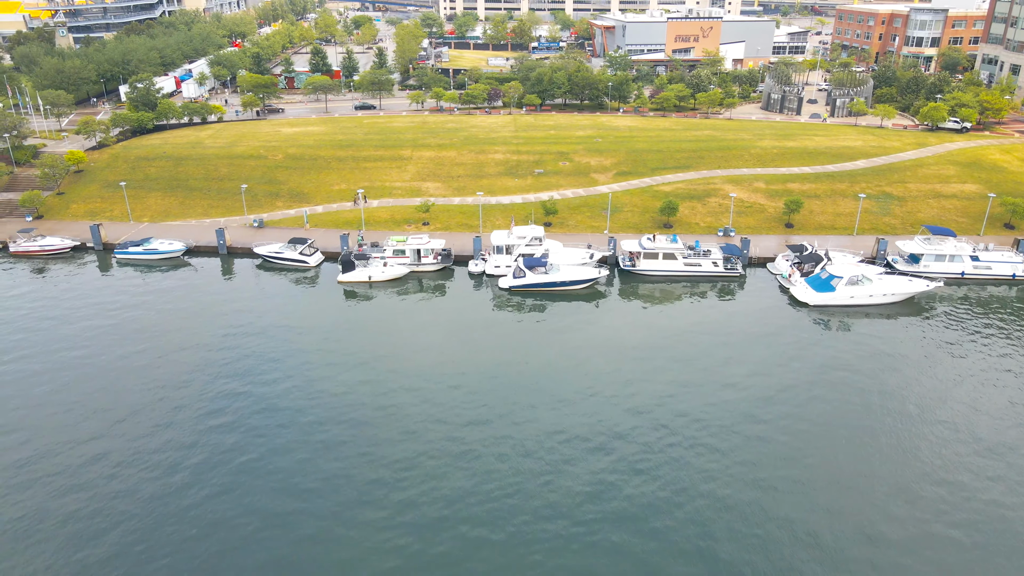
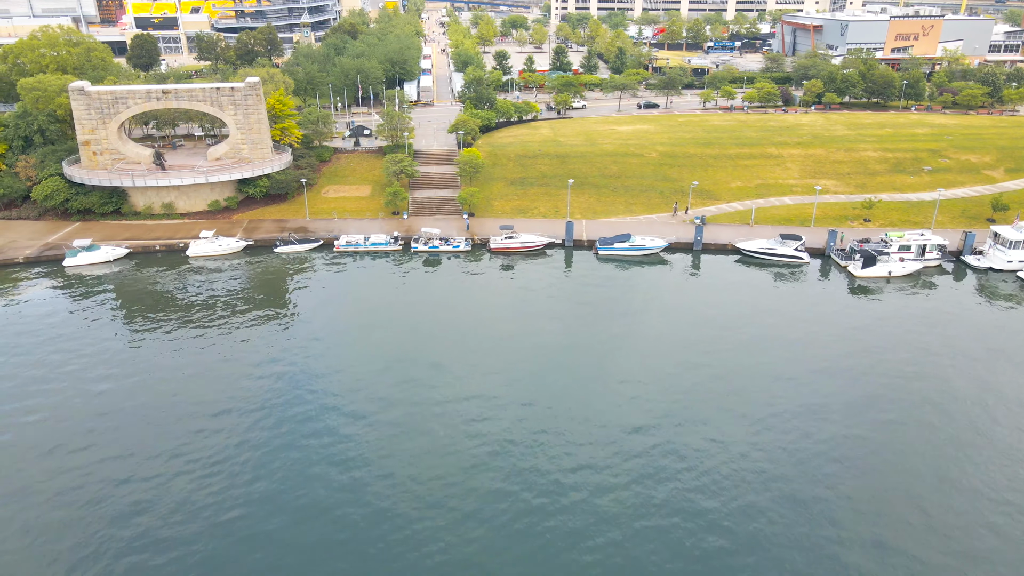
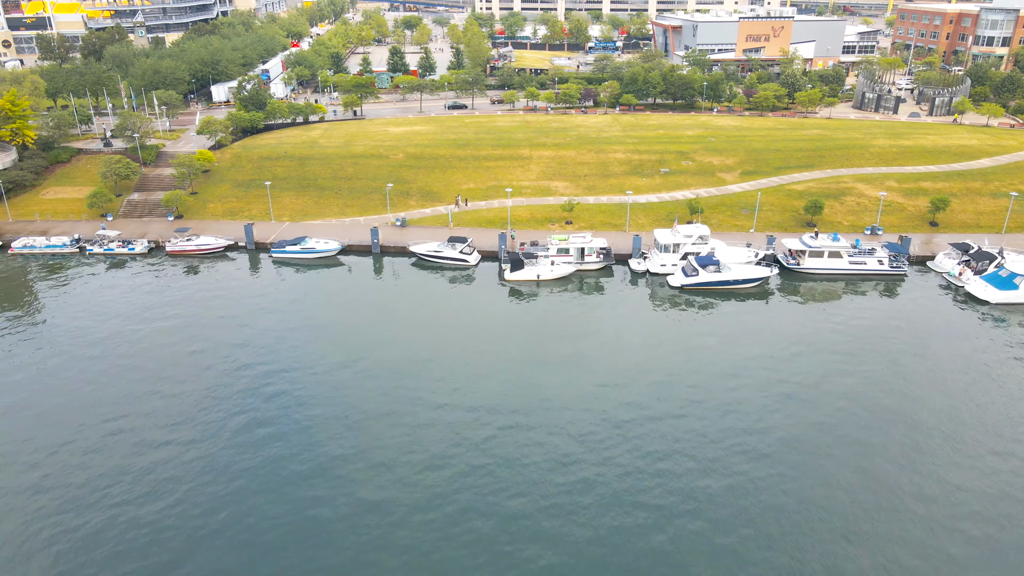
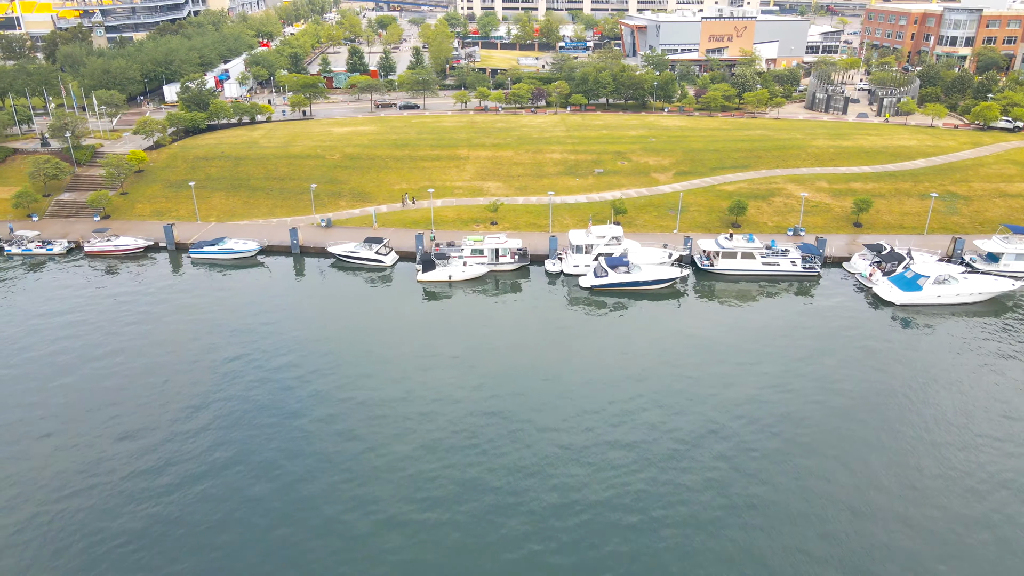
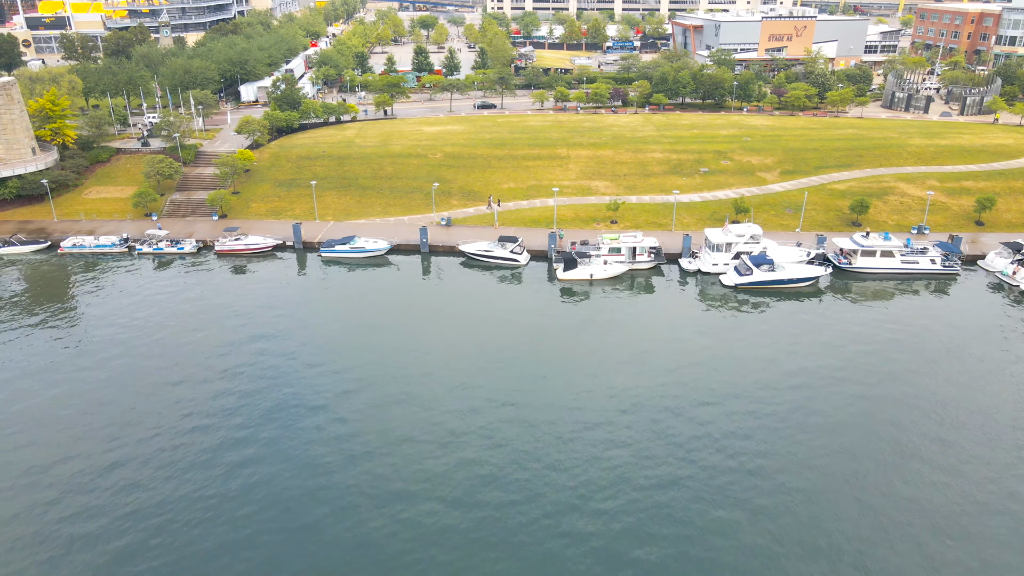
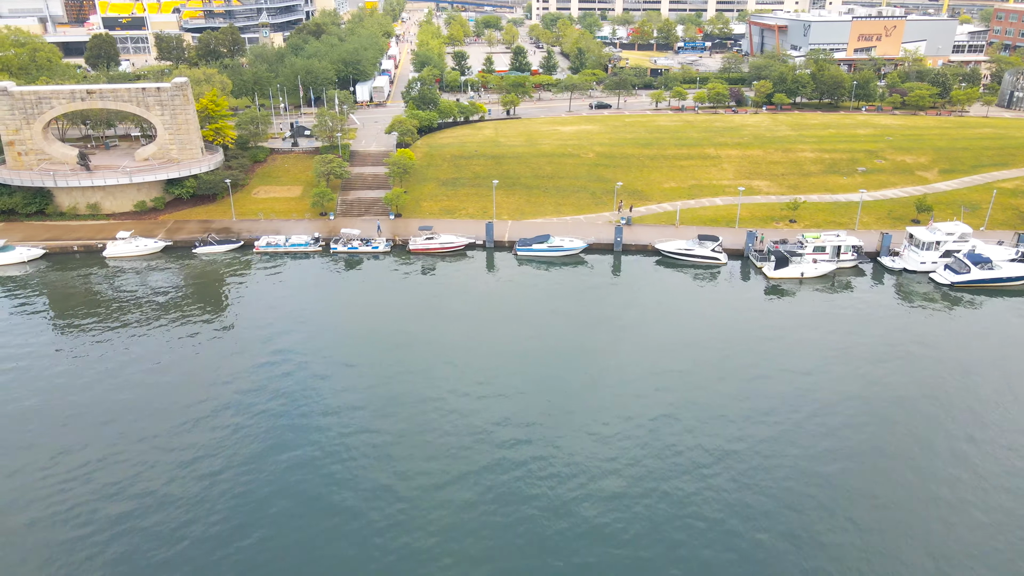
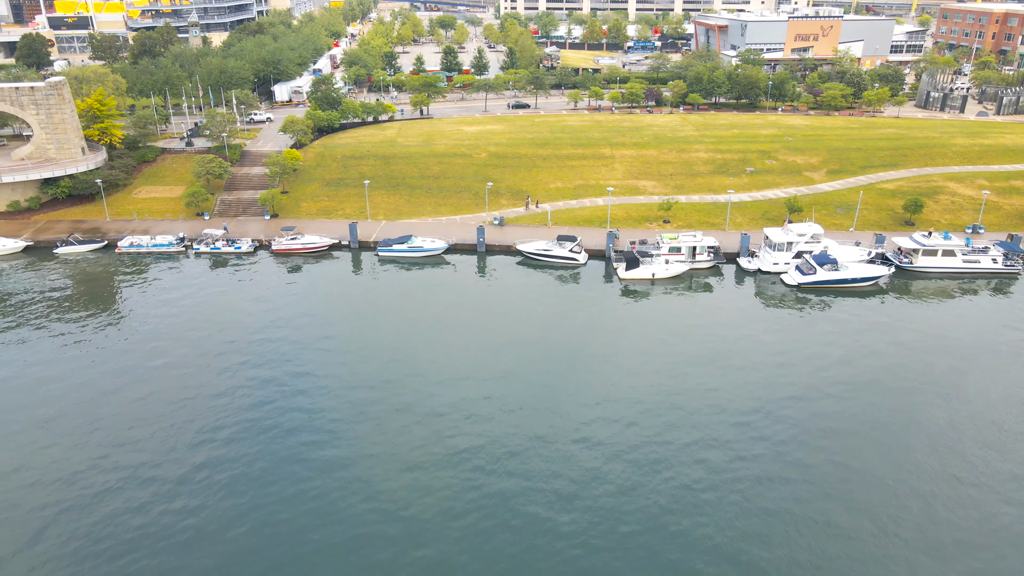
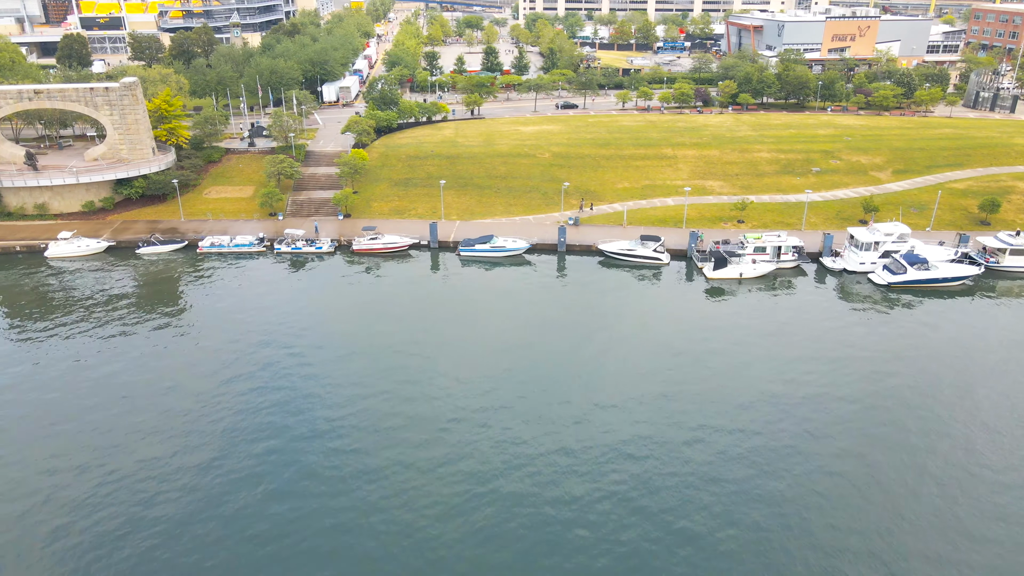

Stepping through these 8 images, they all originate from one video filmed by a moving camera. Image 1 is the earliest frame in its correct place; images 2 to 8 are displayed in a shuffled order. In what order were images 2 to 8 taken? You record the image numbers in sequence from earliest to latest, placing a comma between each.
4, 3, 5, 7, 8, 6, 2
